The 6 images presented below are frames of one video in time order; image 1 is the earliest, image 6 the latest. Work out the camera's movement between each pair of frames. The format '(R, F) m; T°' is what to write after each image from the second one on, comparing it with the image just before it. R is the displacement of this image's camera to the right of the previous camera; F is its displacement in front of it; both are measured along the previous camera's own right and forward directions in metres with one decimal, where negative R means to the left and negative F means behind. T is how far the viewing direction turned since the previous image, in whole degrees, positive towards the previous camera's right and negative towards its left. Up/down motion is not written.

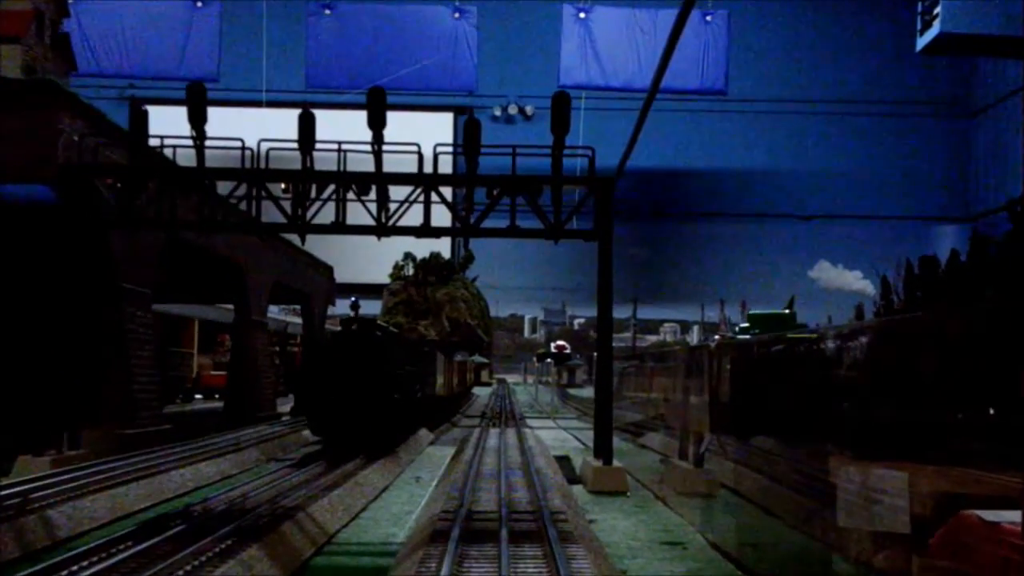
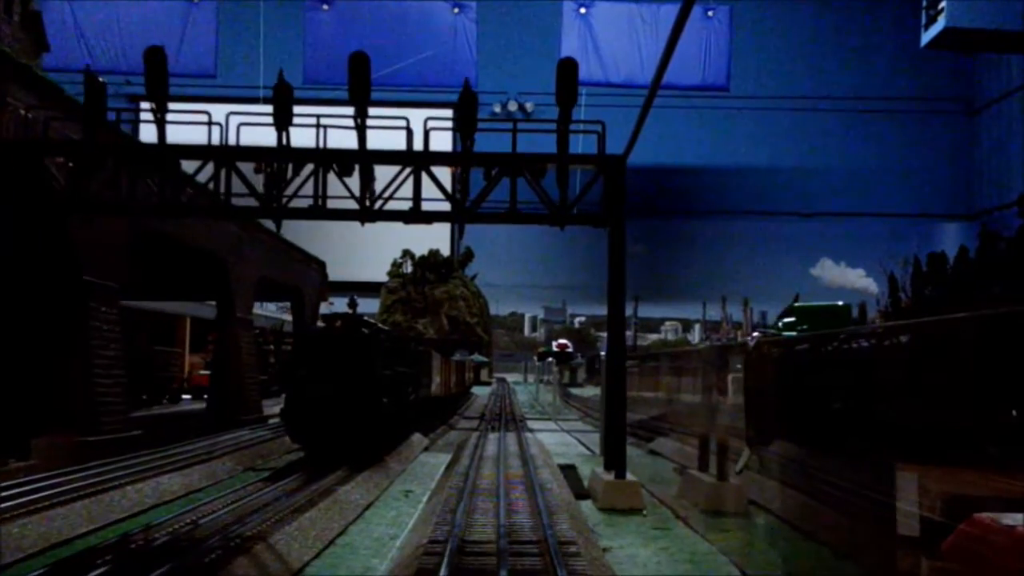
(0.0, +0.6) m; 0°
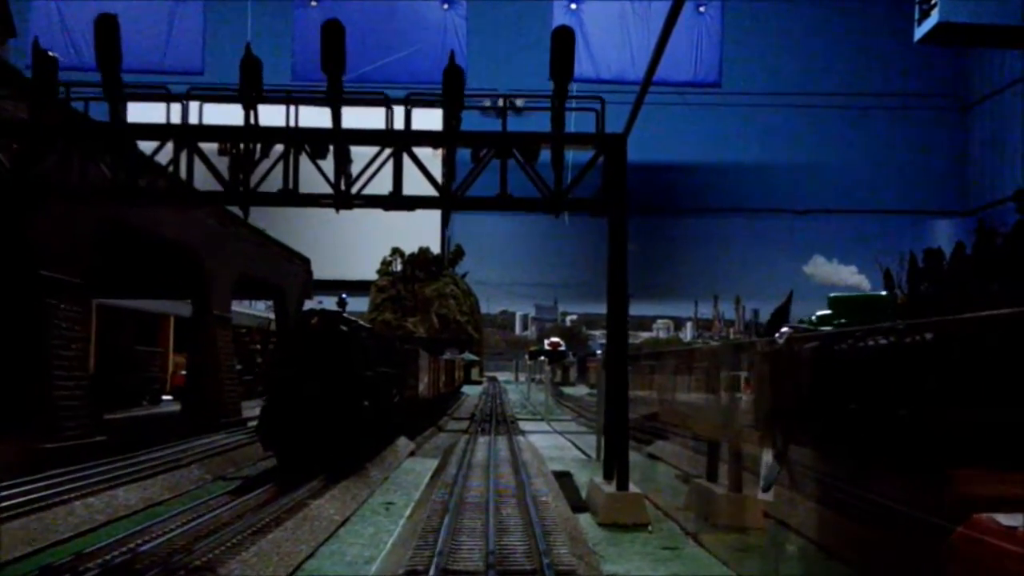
(0.0, +0.5) m; +1°
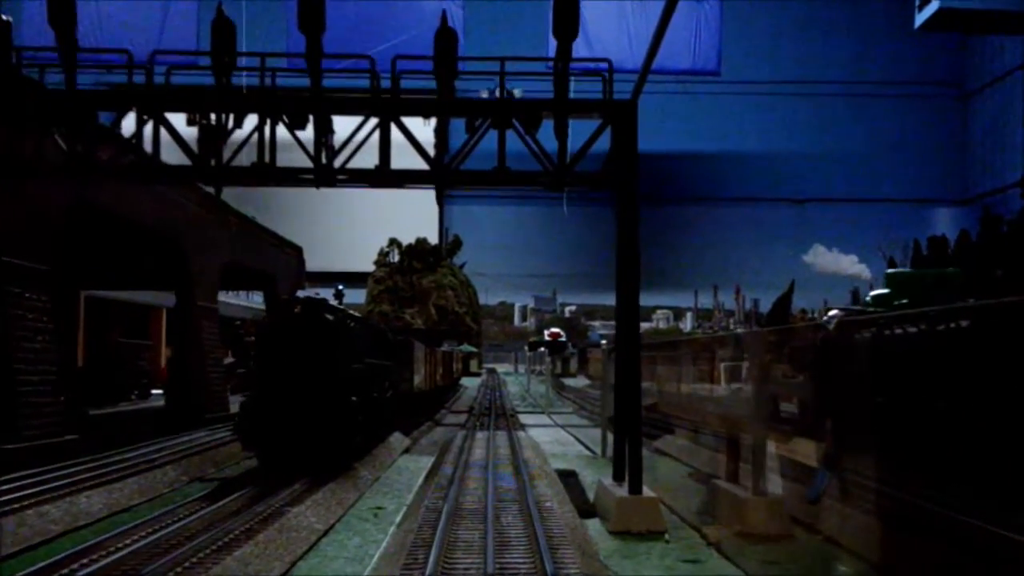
(0.0, +0.4) m; 0°
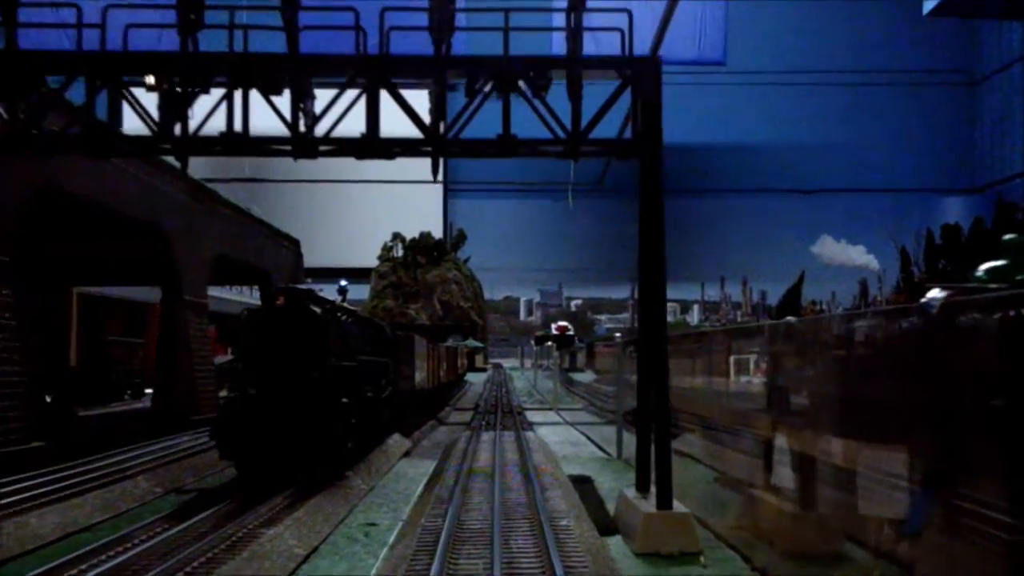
(0.0, +0.5) m; 0°
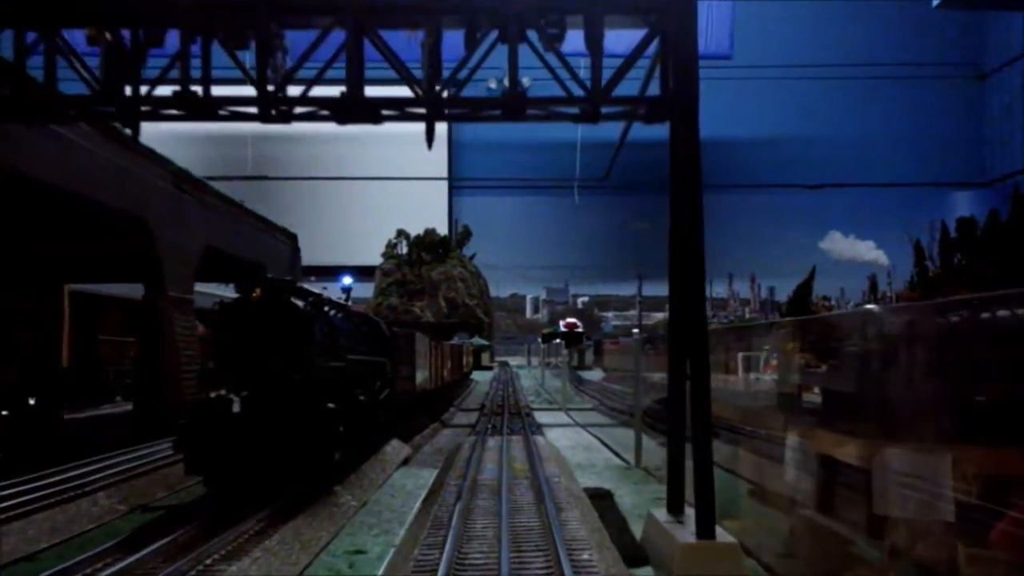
(0.0, +0.6) m; 0°
